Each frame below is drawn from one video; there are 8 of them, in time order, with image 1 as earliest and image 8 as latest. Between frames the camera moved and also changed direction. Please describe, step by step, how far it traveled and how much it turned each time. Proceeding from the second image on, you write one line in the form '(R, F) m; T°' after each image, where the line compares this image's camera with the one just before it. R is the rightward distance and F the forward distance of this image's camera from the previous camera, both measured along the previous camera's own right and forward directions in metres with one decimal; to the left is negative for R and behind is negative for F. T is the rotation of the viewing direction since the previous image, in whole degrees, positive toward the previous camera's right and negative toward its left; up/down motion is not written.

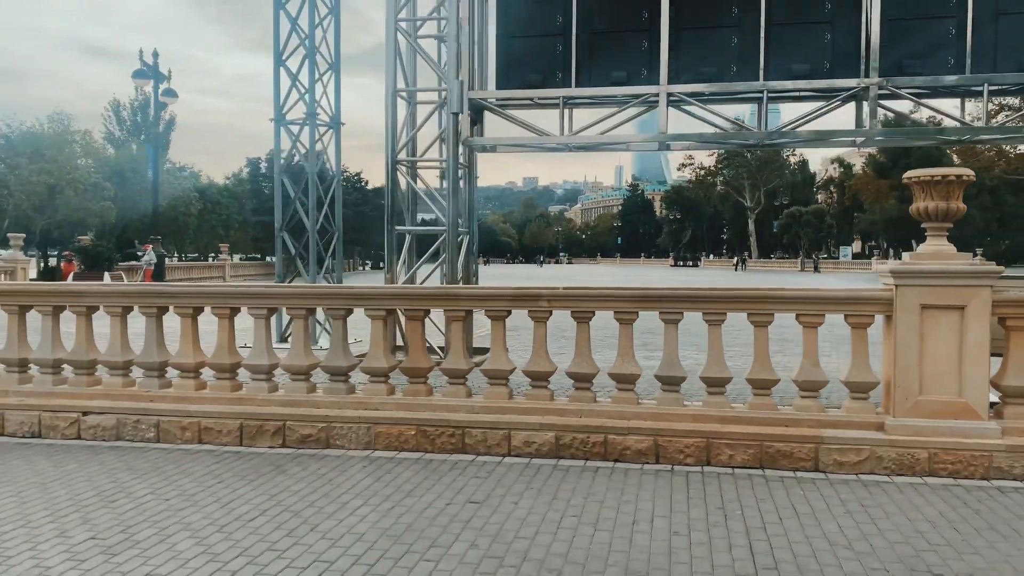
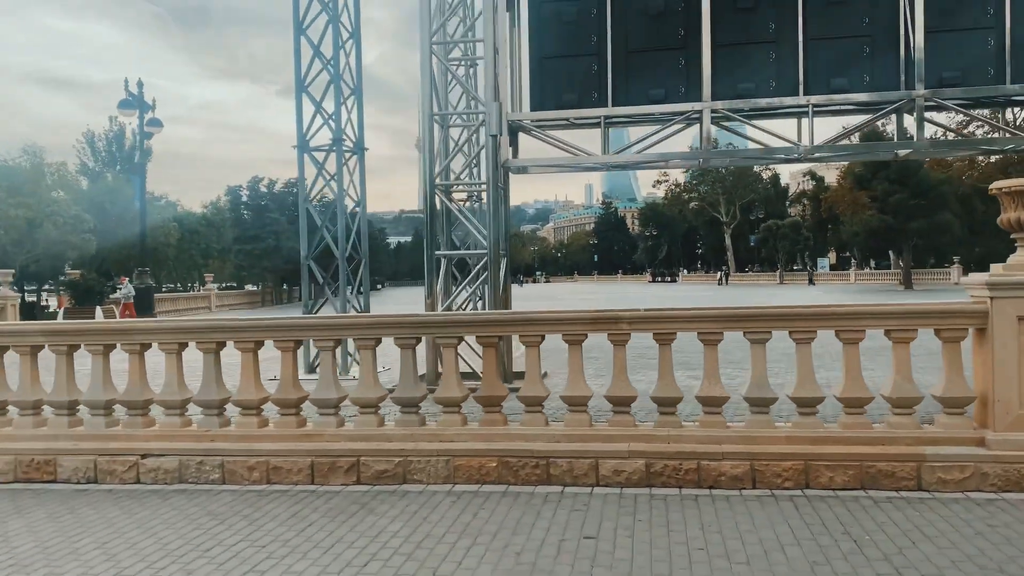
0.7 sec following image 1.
(-0.8, +0.2) m; +2°
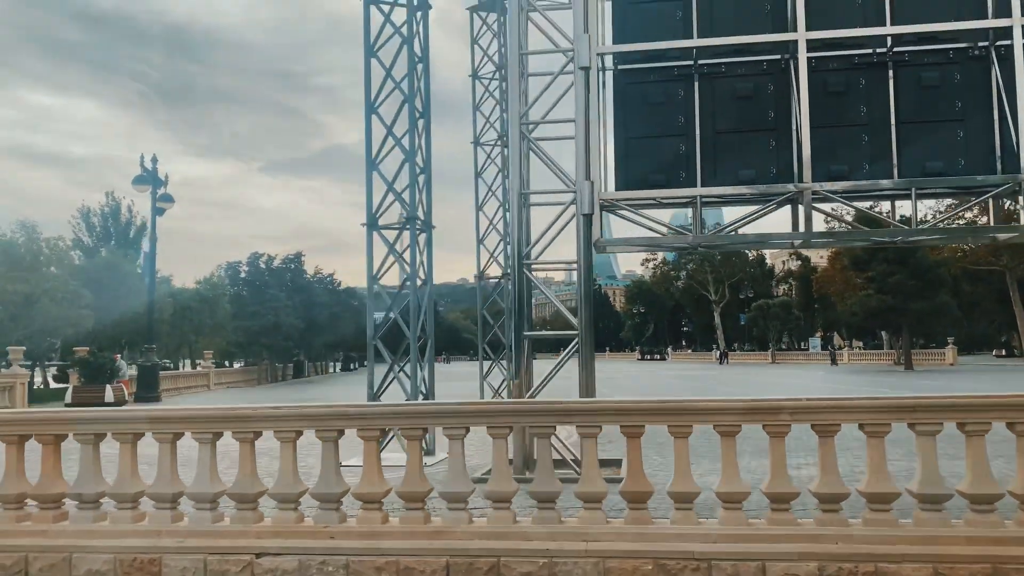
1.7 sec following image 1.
(-1.2, +0.3) m; +1°
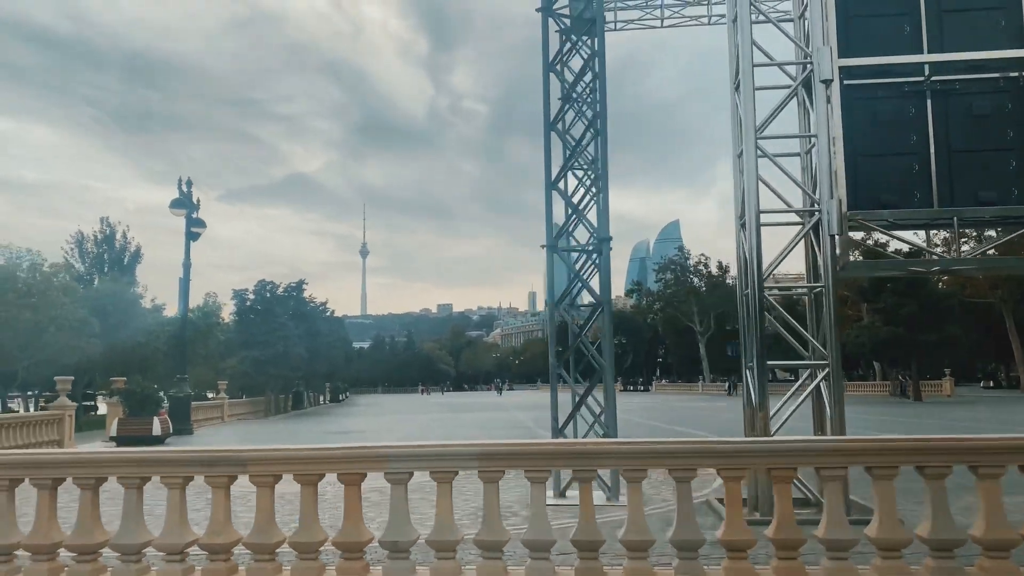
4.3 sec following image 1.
(-2.7, +0.7) m; +2°
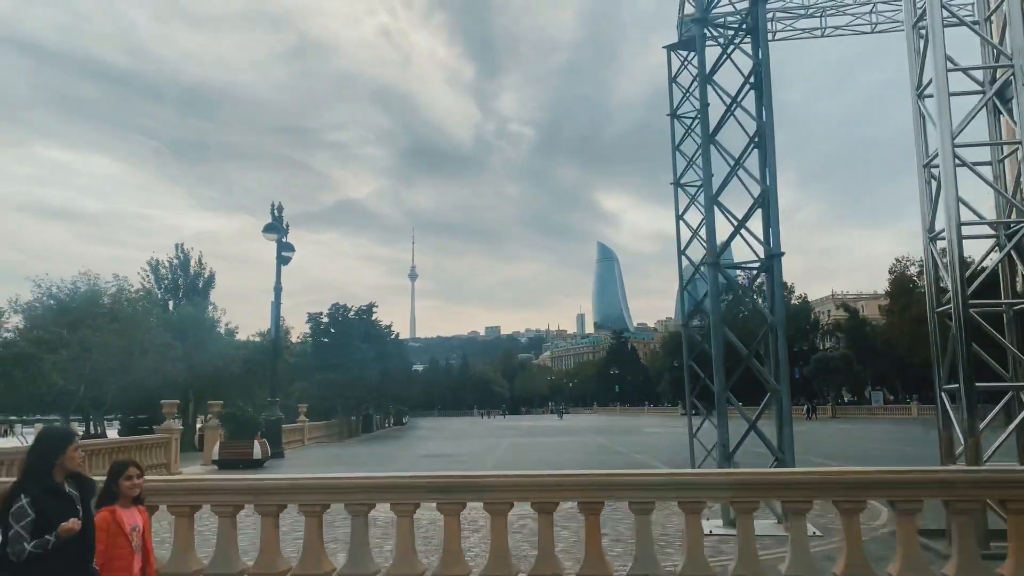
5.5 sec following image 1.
(-1.3, +0.3) m; -4°
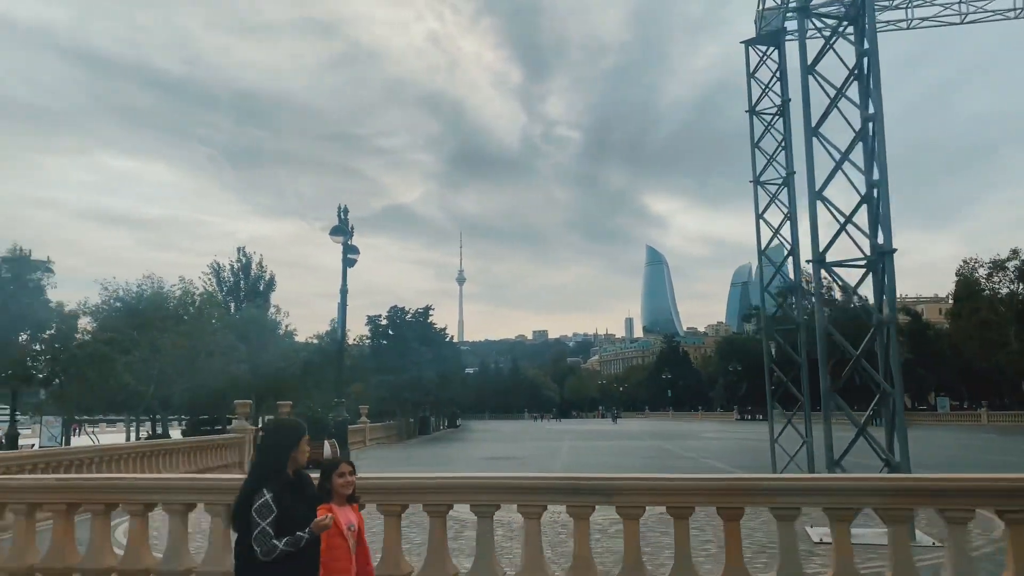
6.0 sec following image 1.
(-0.5, +0.2) m; -3°
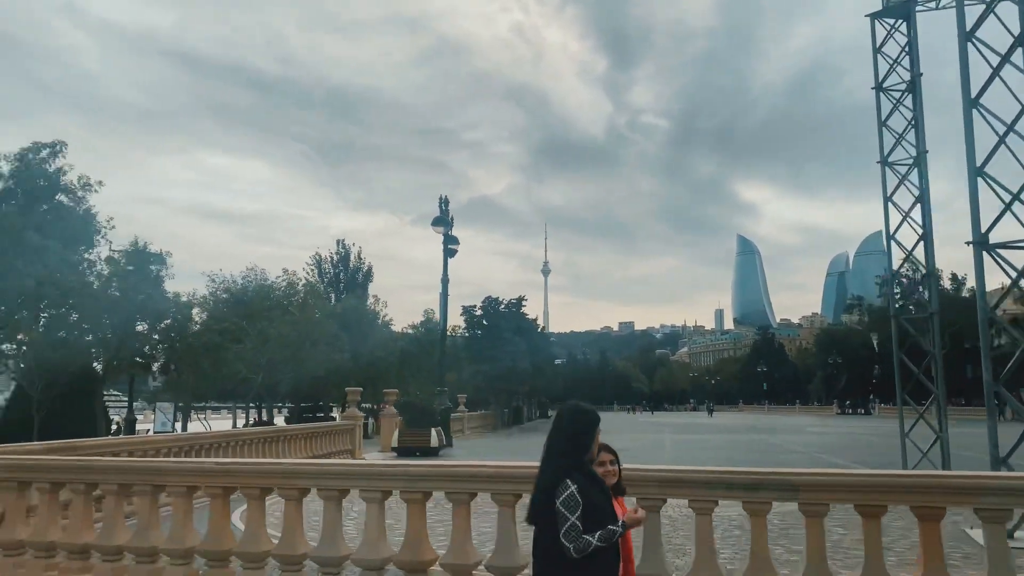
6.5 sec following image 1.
(-0.5, +0.2) m; -6°
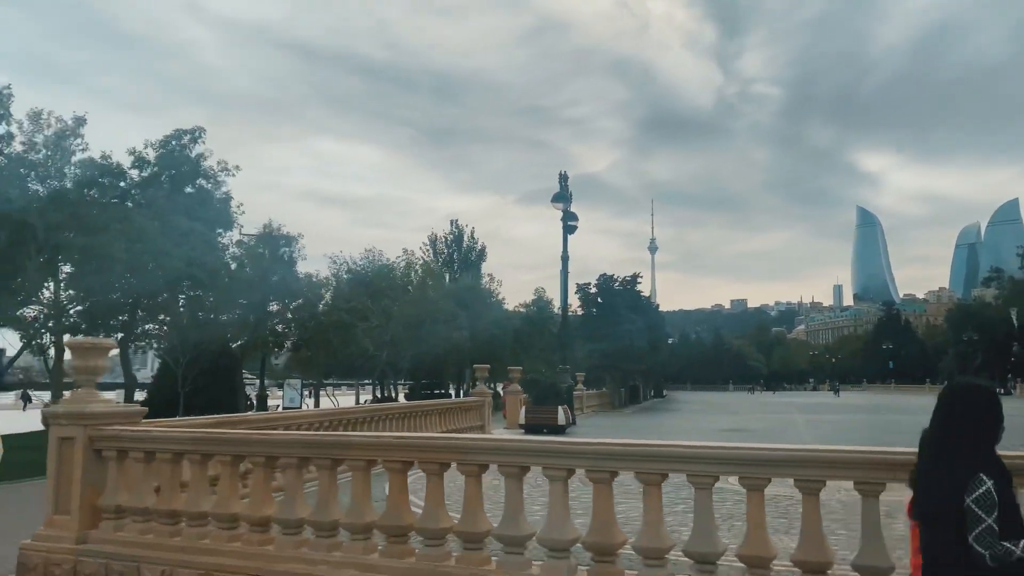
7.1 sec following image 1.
(-0.5, +0.3) m; -7°
